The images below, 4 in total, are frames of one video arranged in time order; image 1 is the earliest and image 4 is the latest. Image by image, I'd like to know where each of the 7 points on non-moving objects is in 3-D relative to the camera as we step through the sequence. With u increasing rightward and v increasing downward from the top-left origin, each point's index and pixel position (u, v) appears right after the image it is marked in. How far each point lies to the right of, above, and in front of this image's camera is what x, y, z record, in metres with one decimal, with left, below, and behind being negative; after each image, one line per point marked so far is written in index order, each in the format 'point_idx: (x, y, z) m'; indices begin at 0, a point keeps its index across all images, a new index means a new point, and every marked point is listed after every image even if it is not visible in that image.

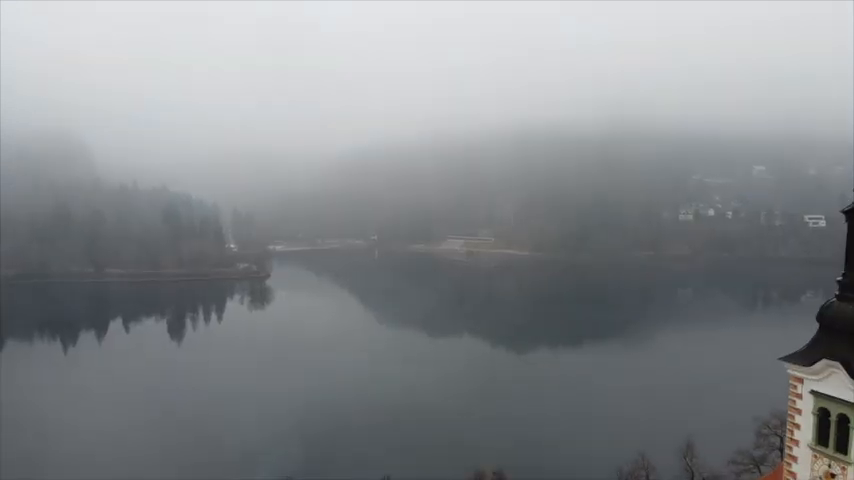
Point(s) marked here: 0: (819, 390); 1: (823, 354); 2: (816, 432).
0: (+5.2, -1.9, +8.7) m
1: (+5.3, -1.5, +8.7) m
2: (+5.2, -2.6, +8.8) m
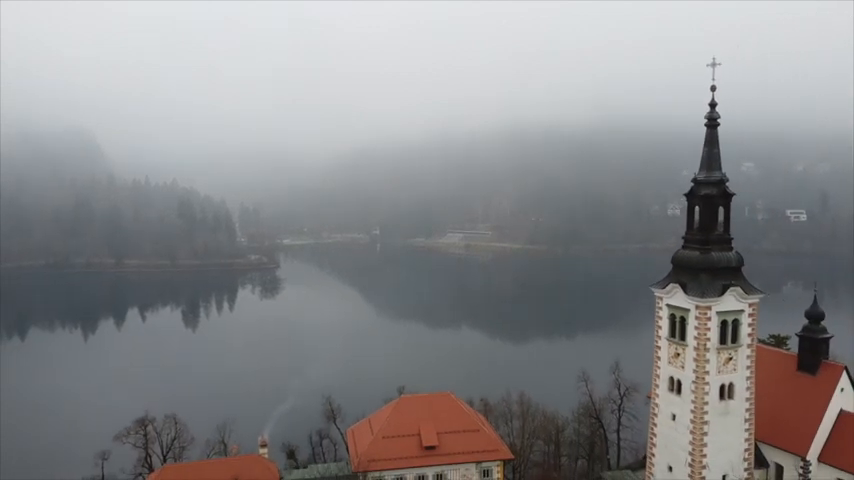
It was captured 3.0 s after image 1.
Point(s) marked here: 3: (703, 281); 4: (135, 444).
0: (+5.3, -1.3, +14.2) m
1: (+5.4, -0.9, +14.2) m
2: (+5.3, -2.0, +14.3) m
3: (+5.8, -0.9, +13.7) m
4: (-8.7, -6.1, +19.3) m
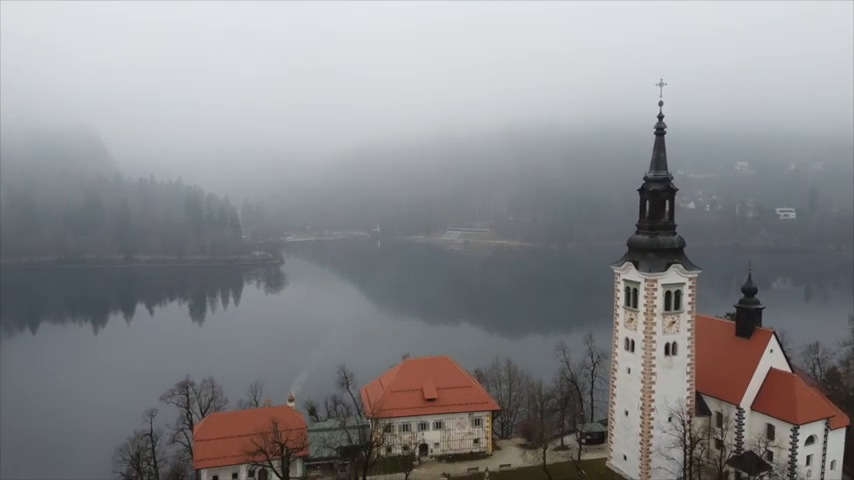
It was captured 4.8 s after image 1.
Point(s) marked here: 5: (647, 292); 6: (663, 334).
0: (+5.3, -1.0, +17.5) m
1: (+5.4, -0.5, +17.5) m
2: (+5.4, -1.6, +17.6) m
3: (+5.8, -0.5, +17.0) m
4: (-8.6, -5.7, +22.6) m
5: (+5.7, -1.3, +16.9) m
6: (+6.2, -2.5, +17.0) m
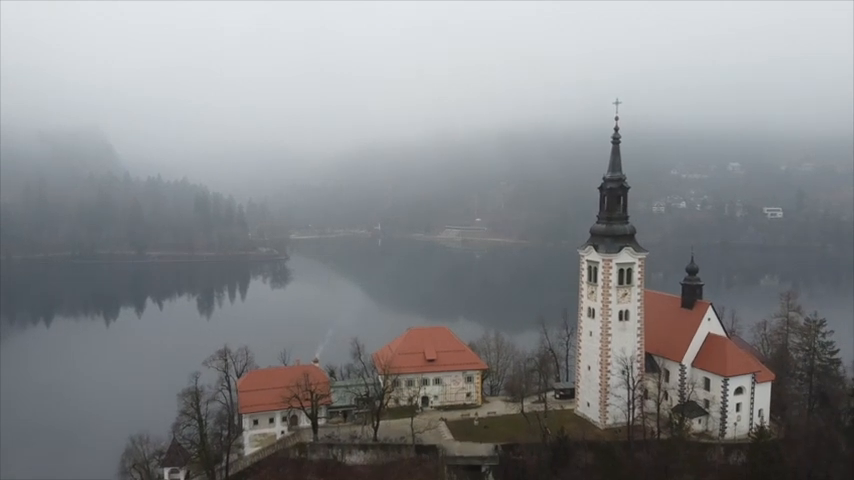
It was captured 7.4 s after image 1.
0: (+5.4, -0.6, +21.7) m
1: (+5.4, -0.1, +21.7) m
2: (+5.4, -1.2, +21.8) m
3: (+5.9, -0.1, +21.2) m
4: (-8.6, -5.3, +26.8) m
5: (+5.7, -0.9, +21.1) m
6: (+6.2, -2.1, +21.2) m
